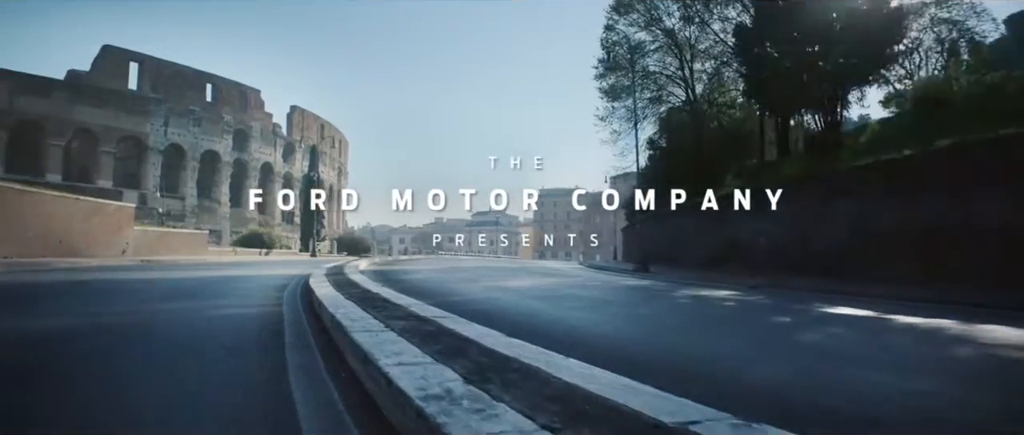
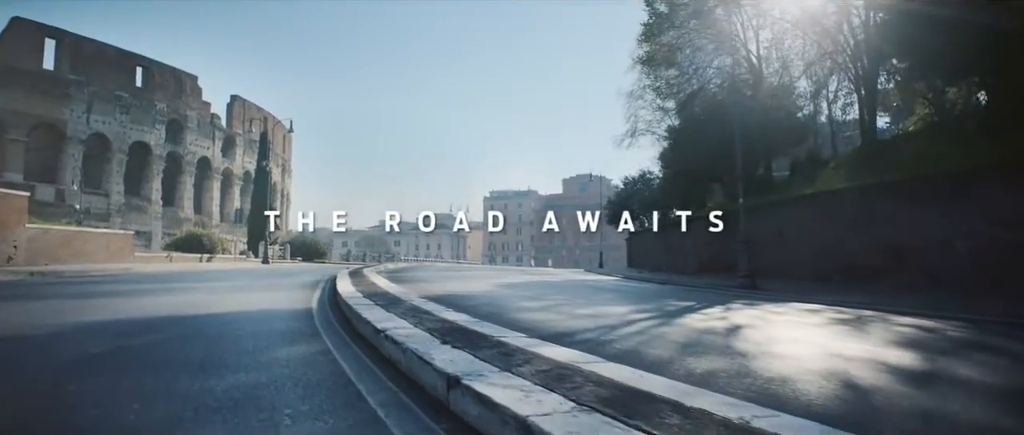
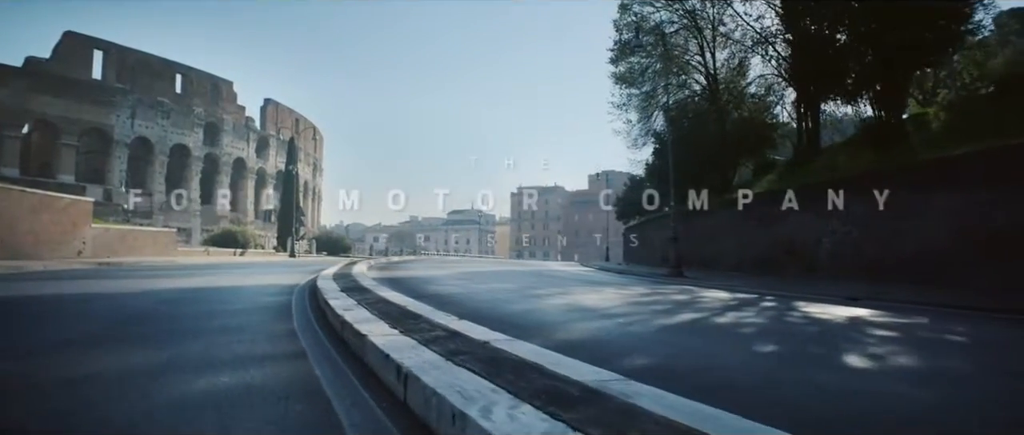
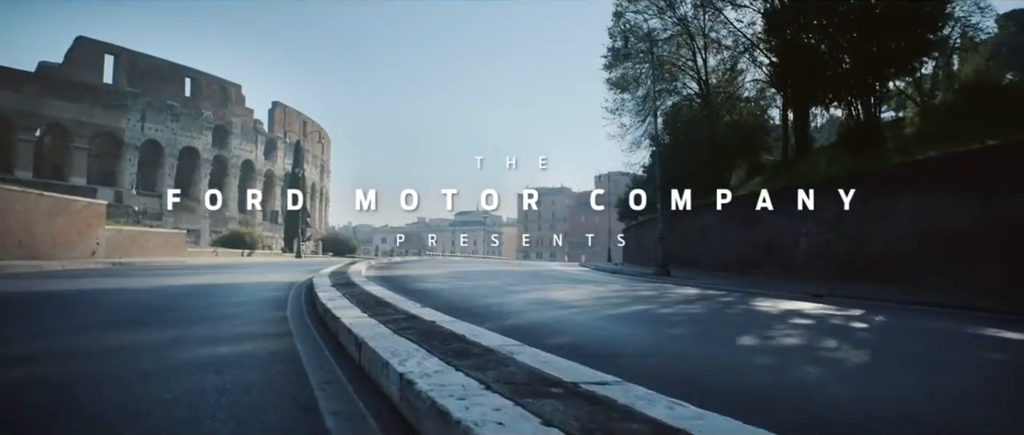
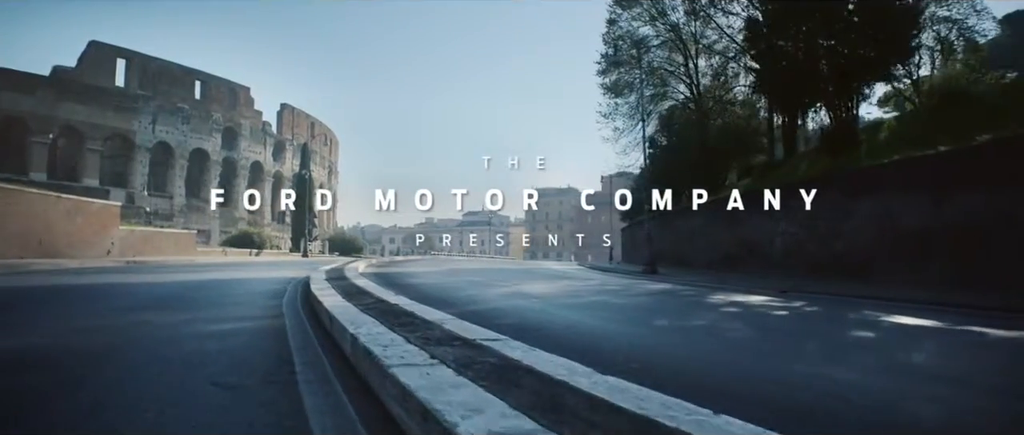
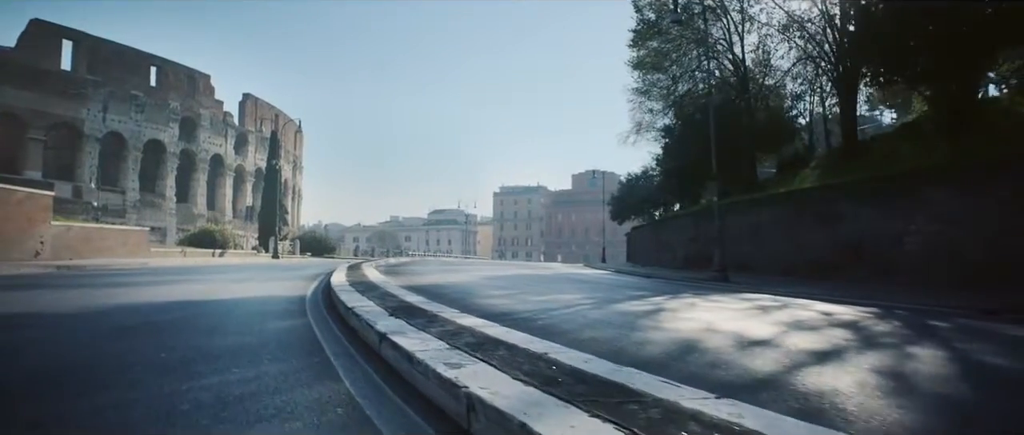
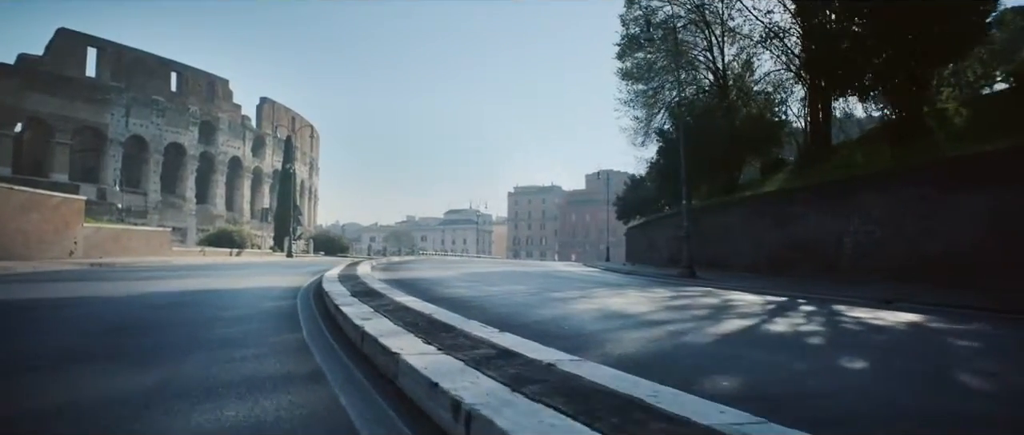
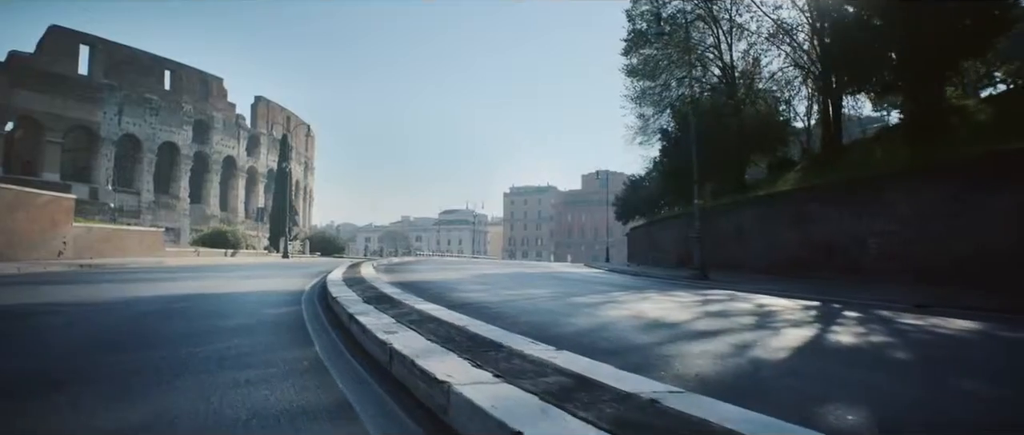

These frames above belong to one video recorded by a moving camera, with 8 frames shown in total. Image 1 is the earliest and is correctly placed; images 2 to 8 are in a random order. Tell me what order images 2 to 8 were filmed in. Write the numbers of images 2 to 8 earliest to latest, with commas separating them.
5, 4, 3, 7, 8, 6, 2
